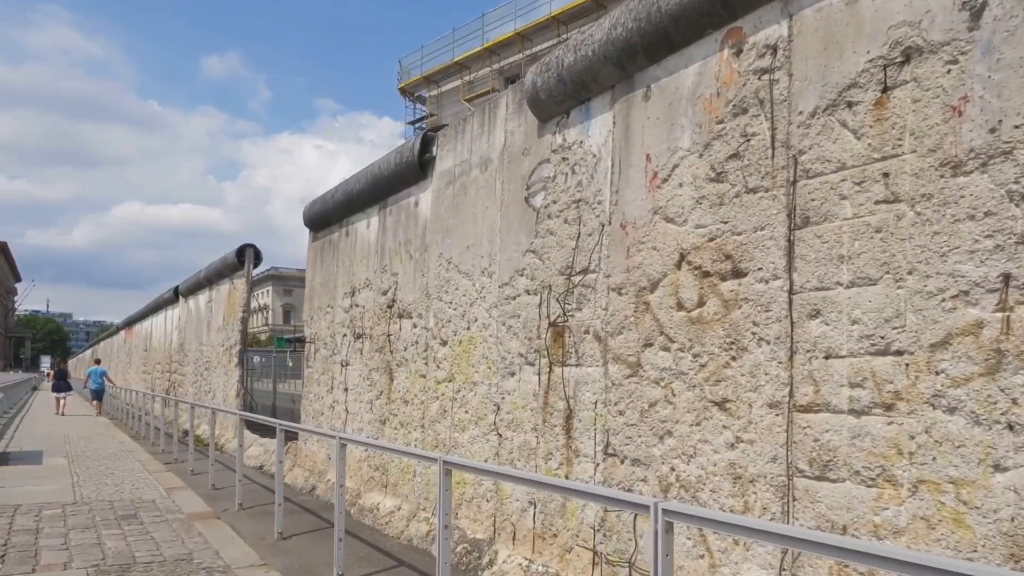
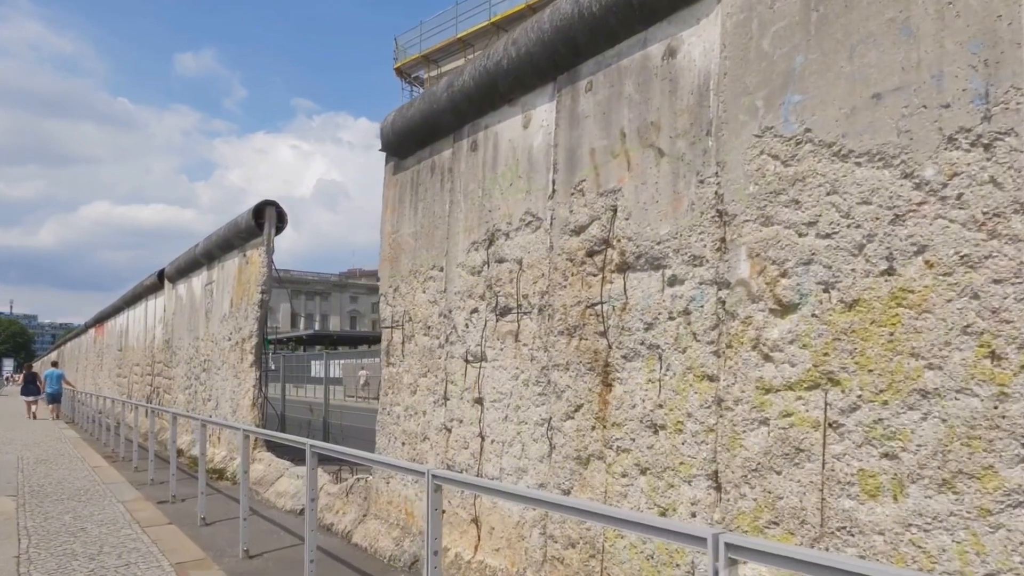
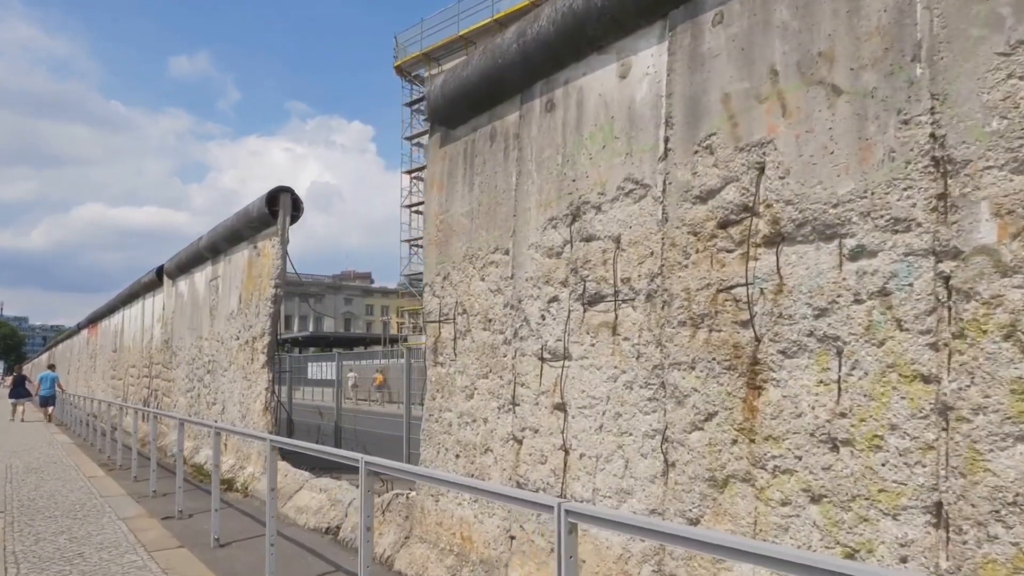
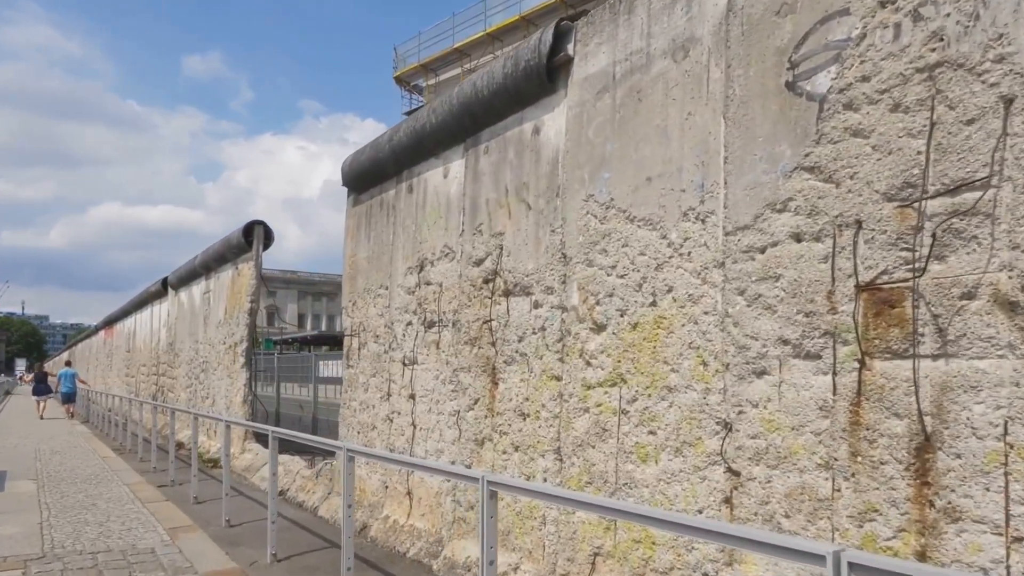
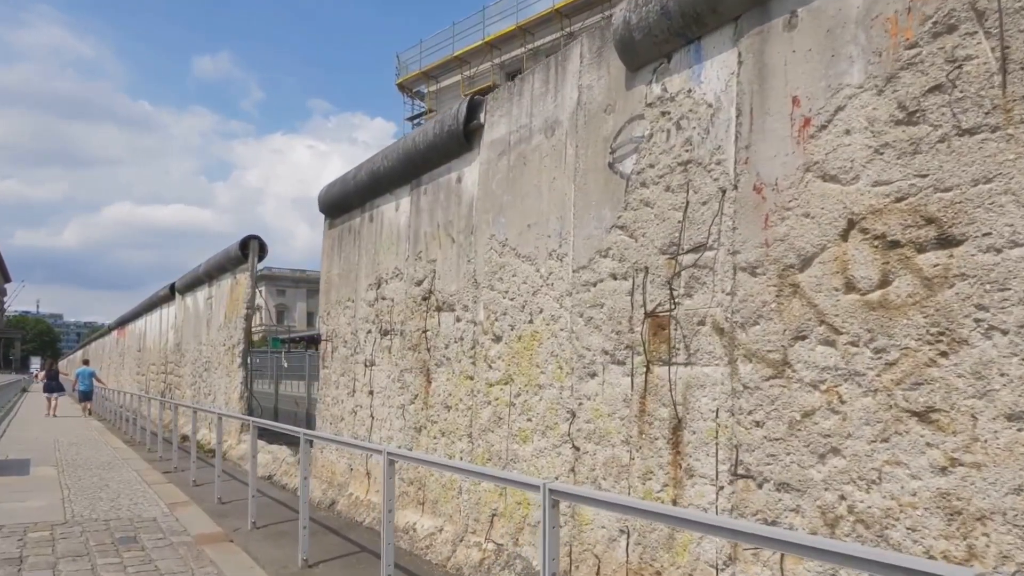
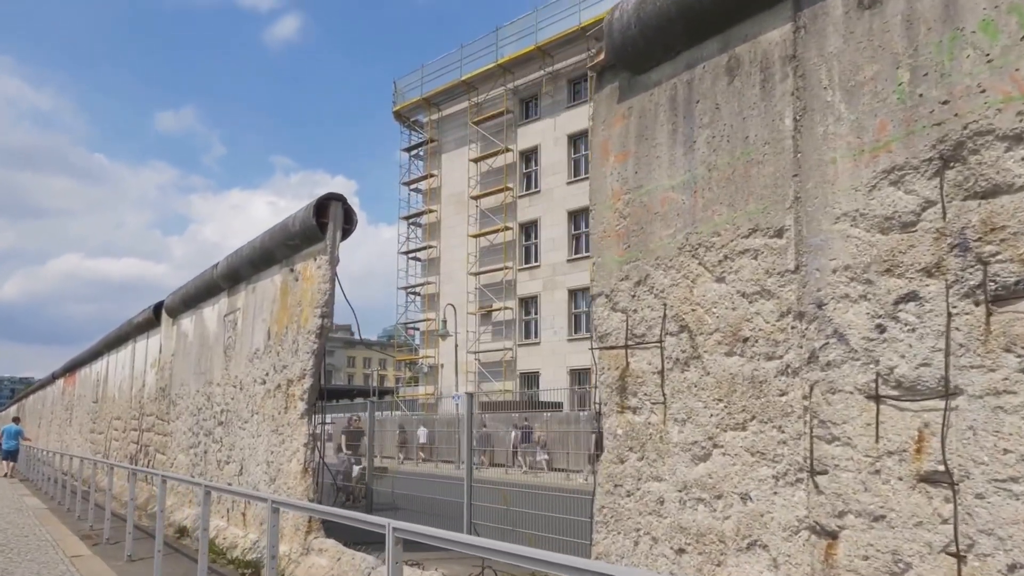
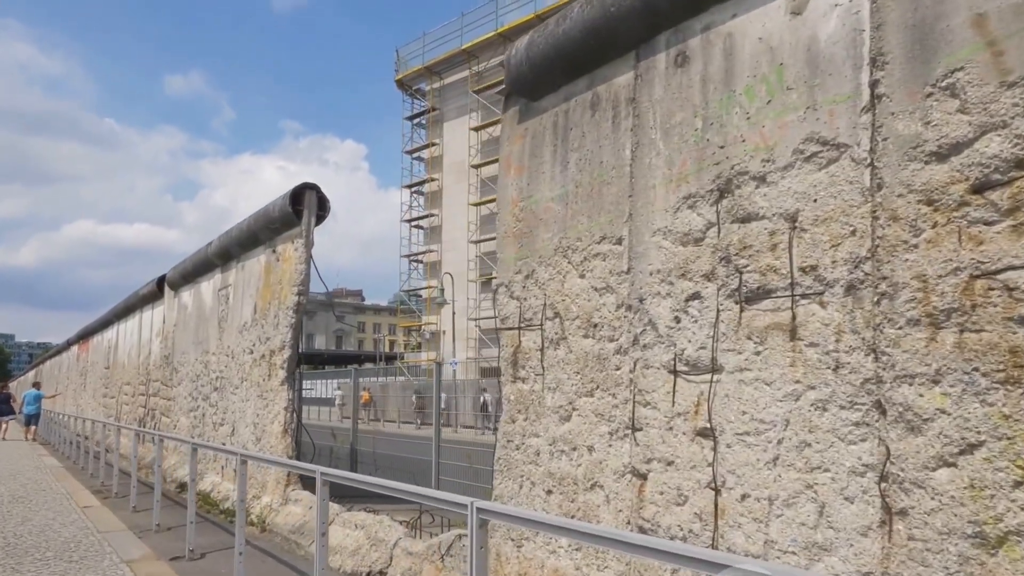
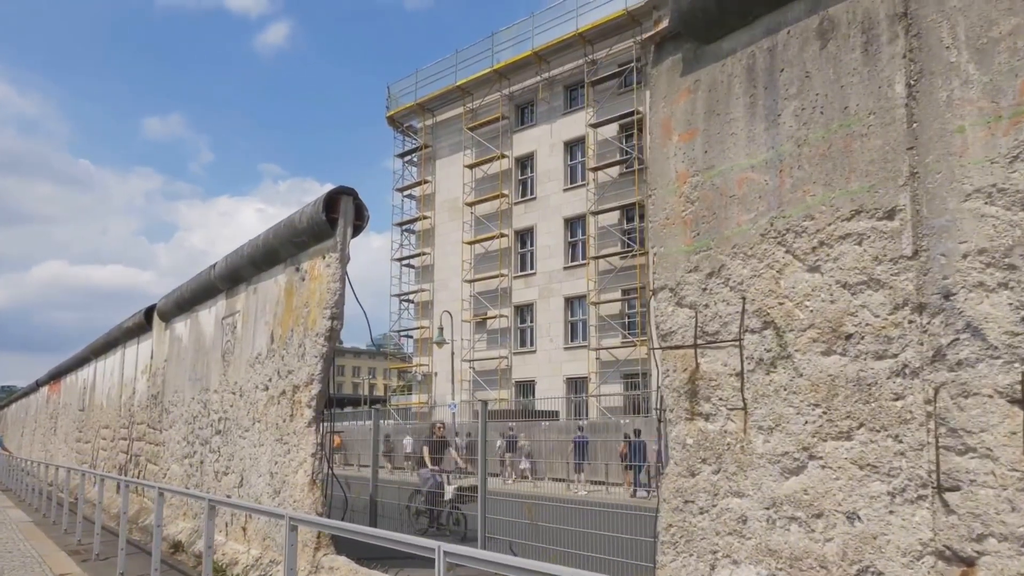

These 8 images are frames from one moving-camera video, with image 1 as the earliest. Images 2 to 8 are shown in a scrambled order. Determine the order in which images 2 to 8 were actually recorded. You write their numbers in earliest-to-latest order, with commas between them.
5, 4, 2, 3, 7, 6, 8
